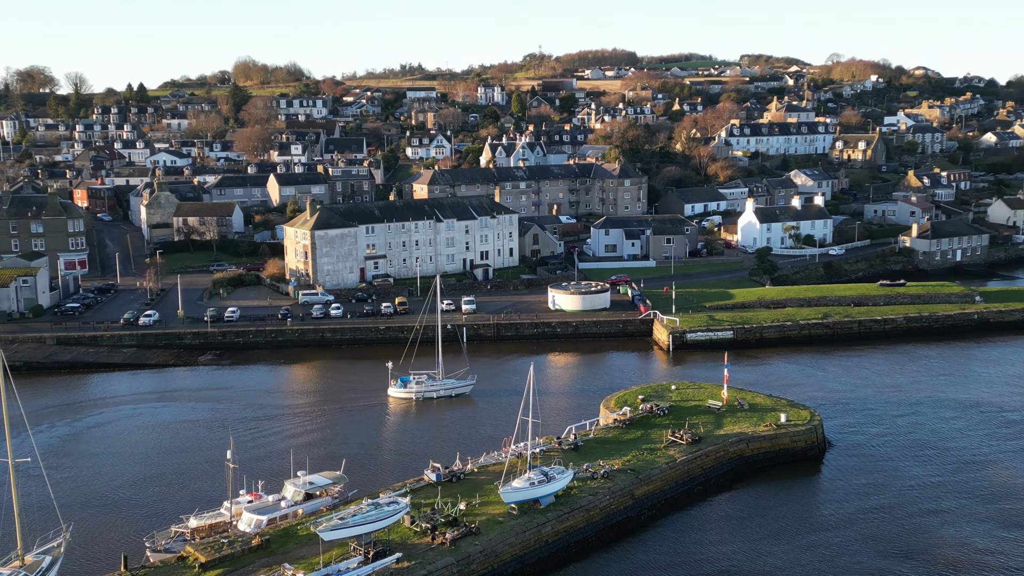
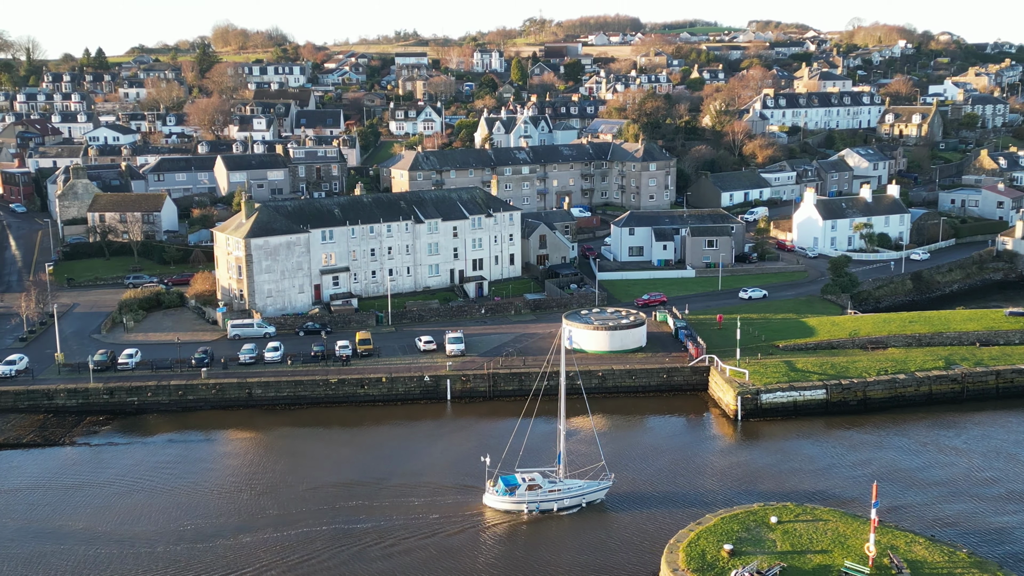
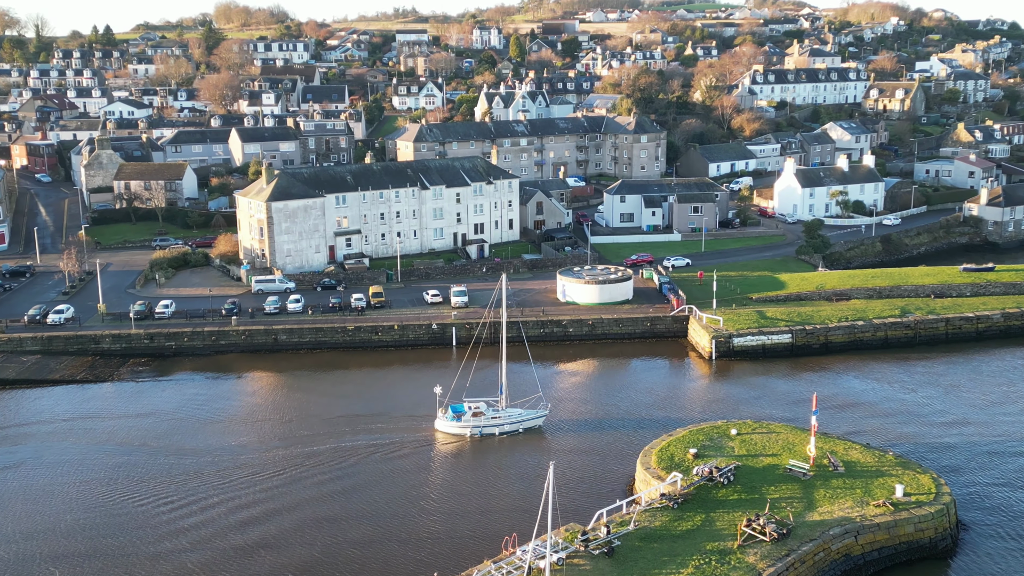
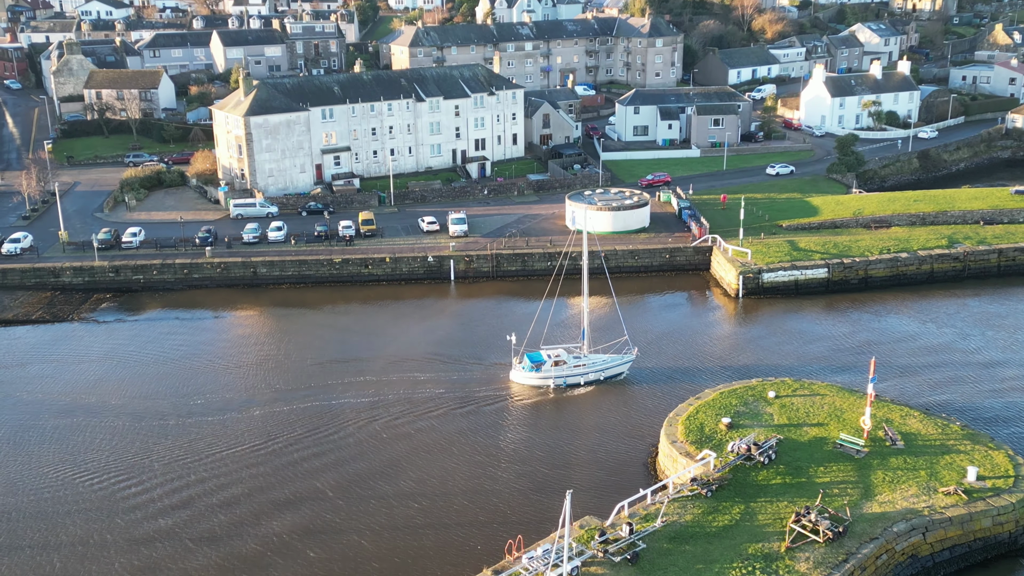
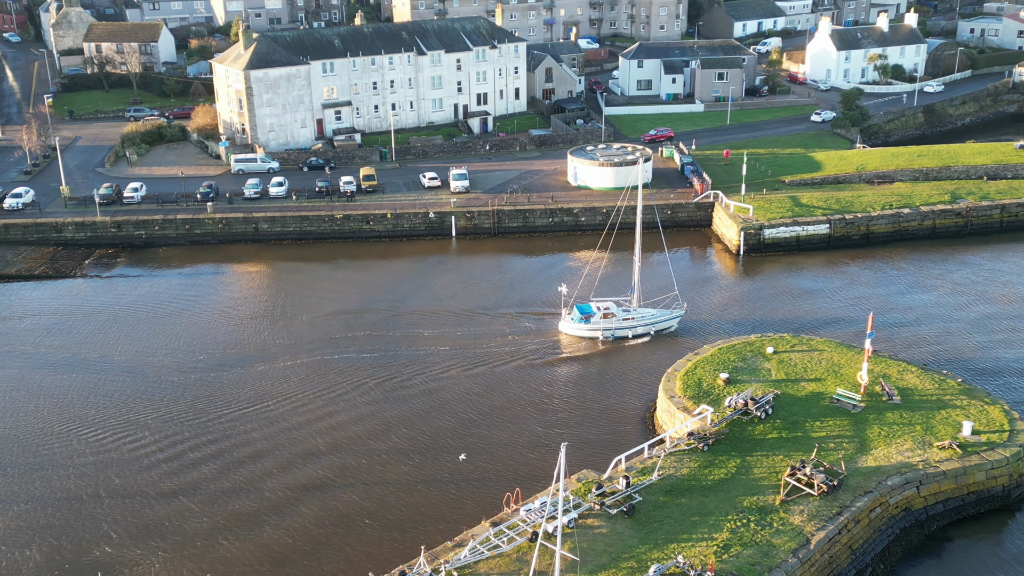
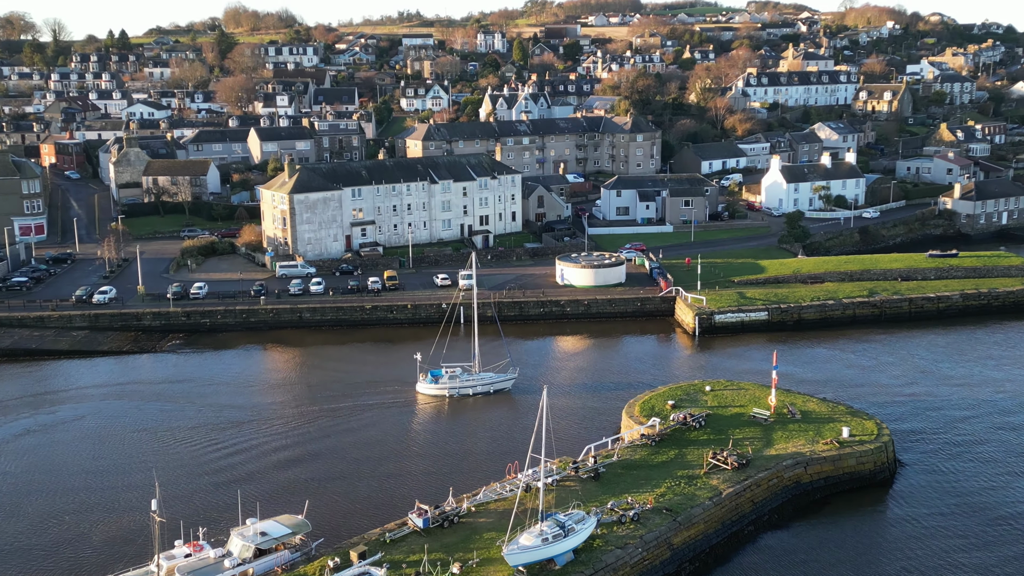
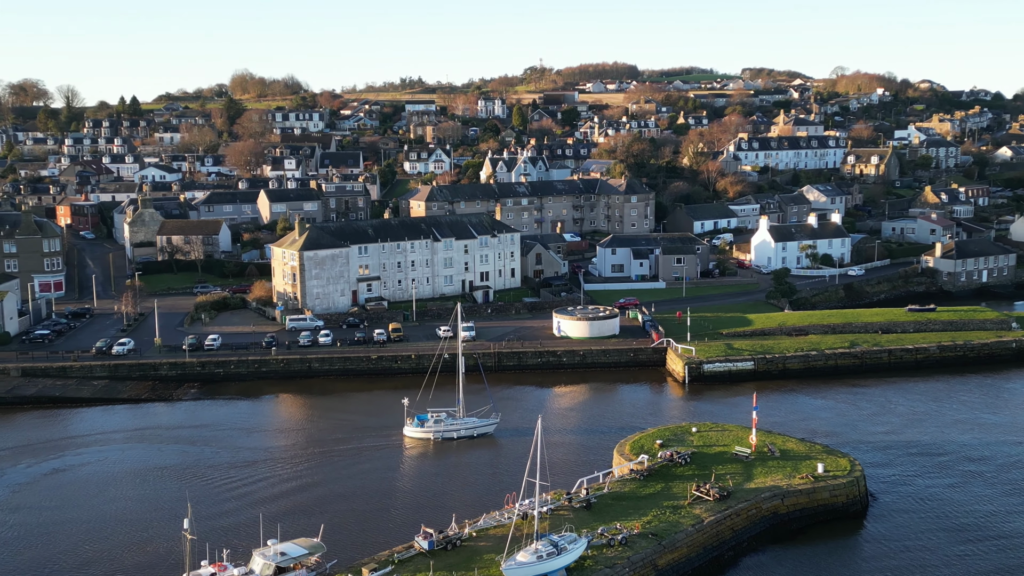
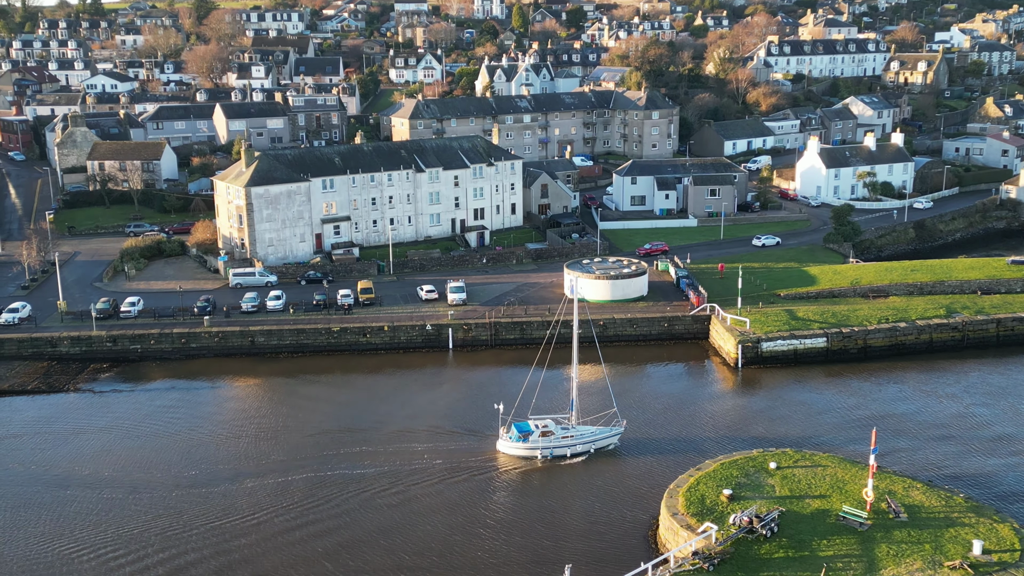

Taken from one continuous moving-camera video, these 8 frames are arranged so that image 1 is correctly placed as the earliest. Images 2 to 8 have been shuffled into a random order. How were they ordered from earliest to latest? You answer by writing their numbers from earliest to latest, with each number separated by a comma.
7, 6, 3, 2, 8, 4, 5
